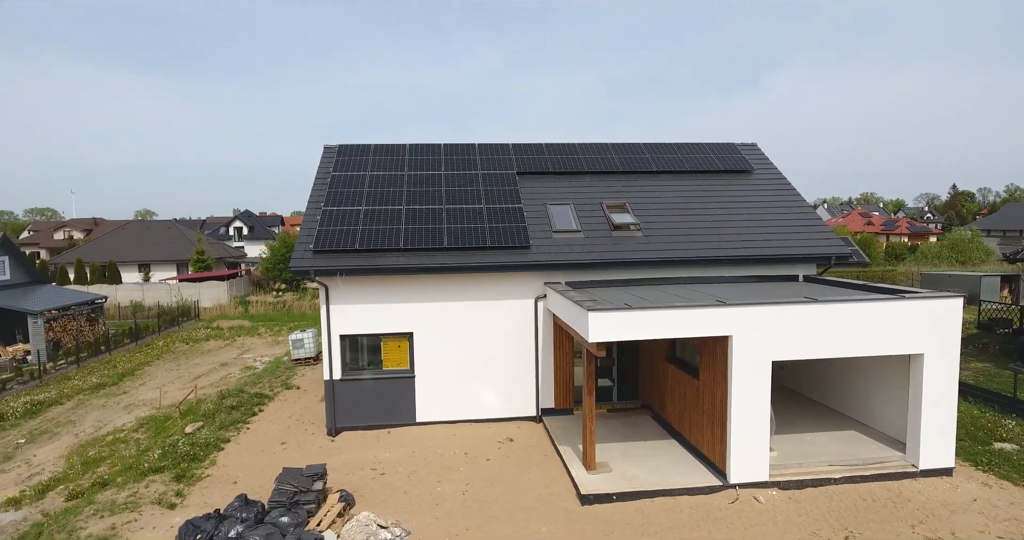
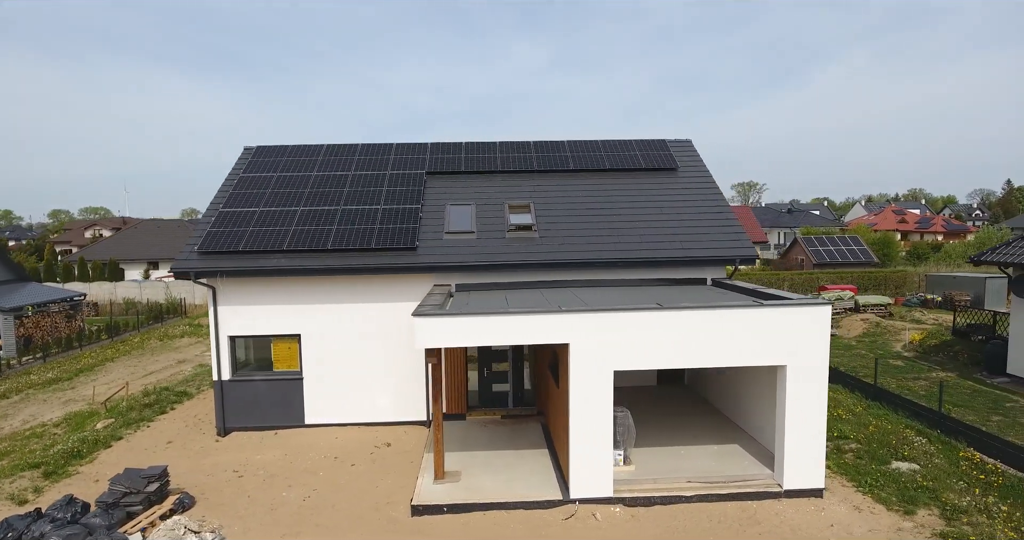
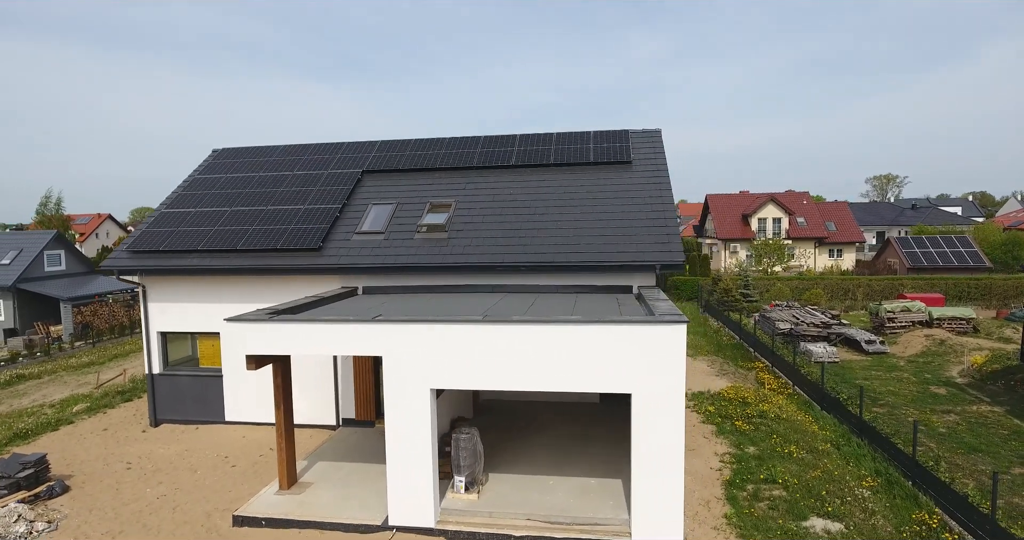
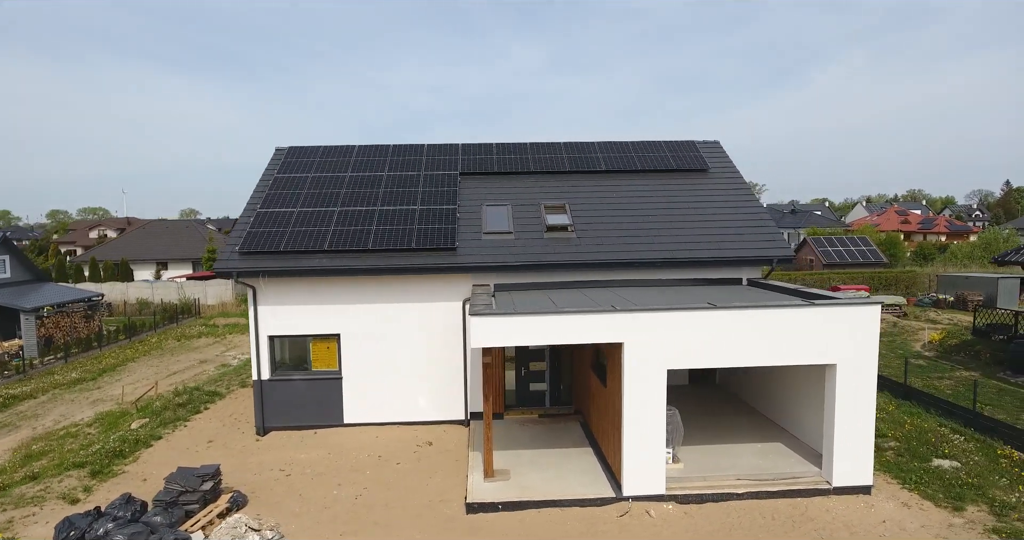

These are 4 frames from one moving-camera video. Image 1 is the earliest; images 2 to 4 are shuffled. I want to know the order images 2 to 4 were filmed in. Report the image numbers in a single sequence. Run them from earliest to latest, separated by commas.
4, 2, 3
